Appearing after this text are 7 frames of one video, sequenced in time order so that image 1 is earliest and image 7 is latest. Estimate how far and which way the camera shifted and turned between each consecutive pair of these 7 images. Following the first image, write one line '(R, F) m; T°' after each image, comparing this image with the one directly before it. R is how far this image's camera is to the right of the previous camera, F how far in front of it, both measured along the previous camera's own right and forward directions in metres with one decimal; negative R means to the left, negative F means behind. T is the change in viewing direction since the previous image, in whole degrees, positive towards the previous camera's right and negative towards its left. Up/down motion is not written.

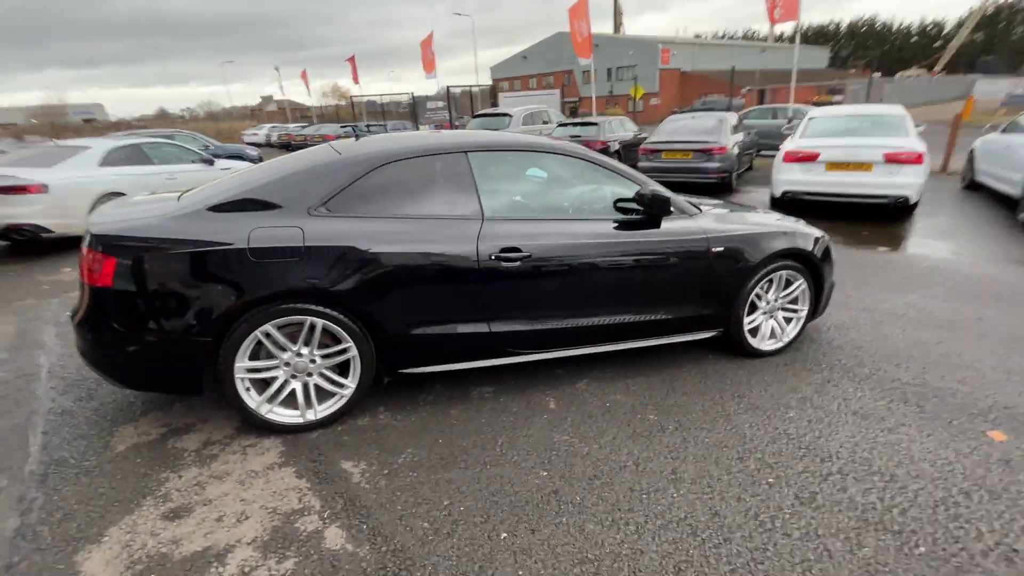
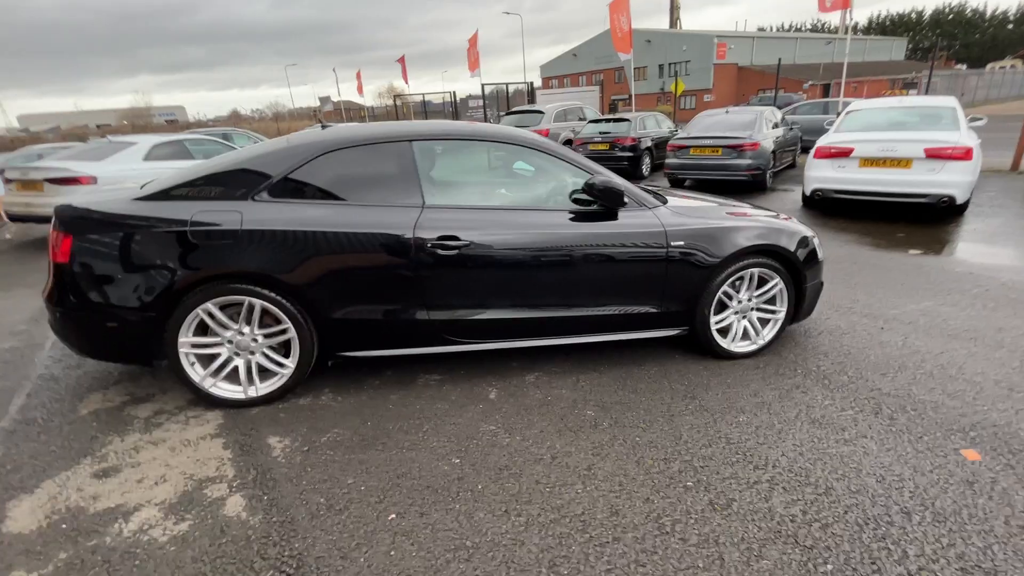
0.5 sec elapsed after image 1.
(+0.7, 0.0) m; -6°
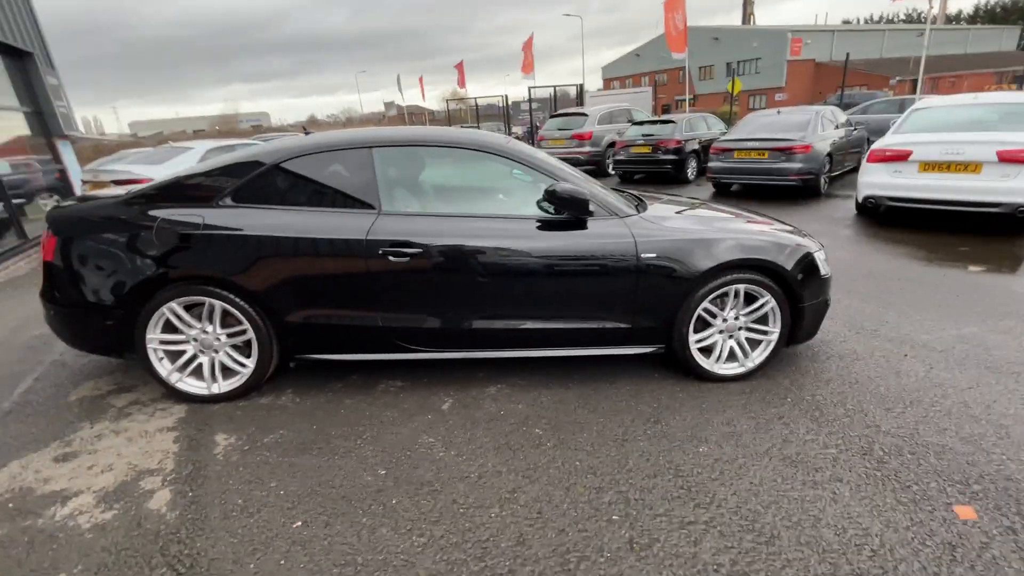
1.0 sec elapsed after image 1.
(+0.6, +0.1) m; -7°
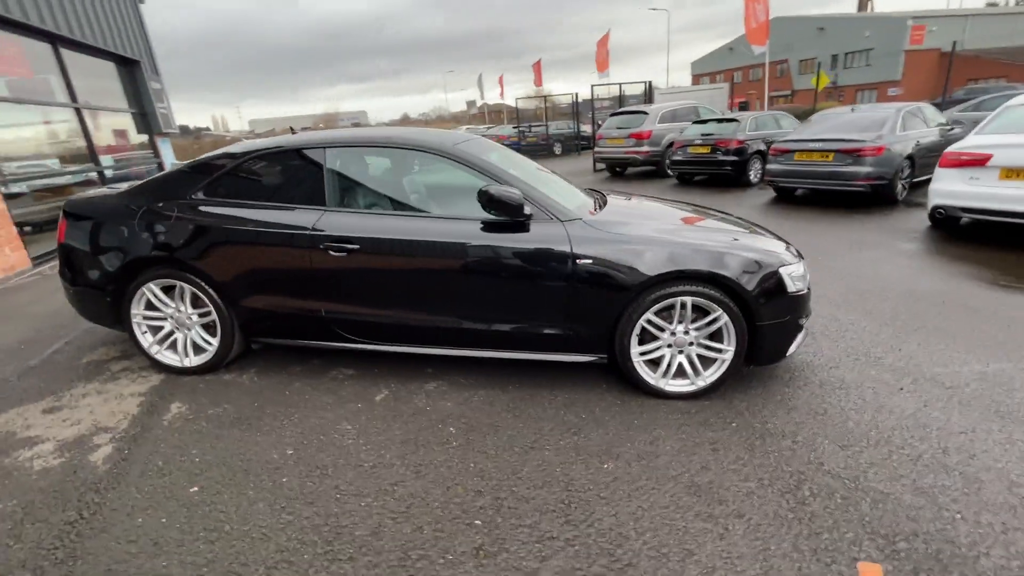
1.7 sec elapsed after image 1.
(+0.9, +0.1) m; -9°
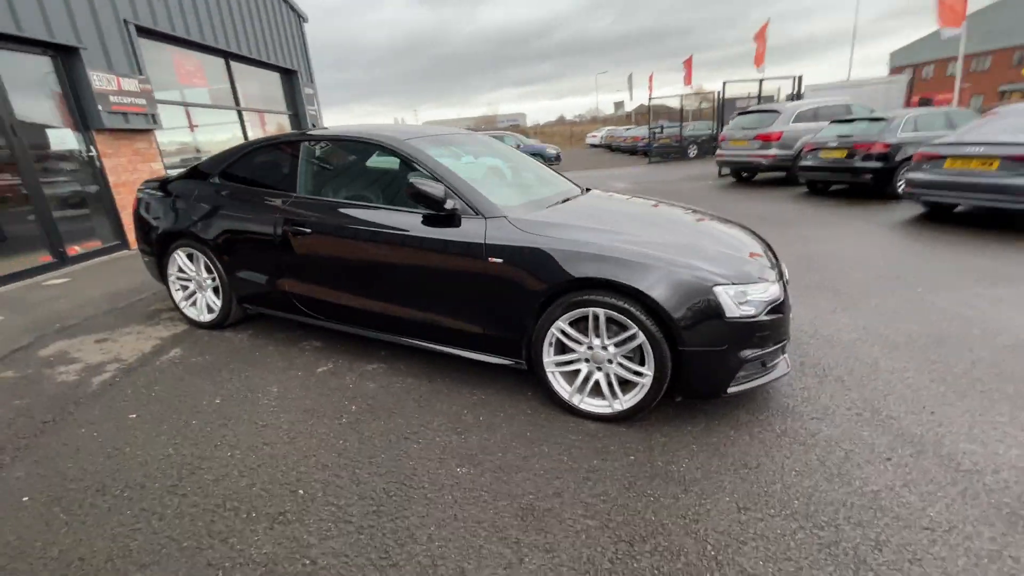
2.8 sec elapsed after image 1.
(+1.3, +0.2) m; -17°
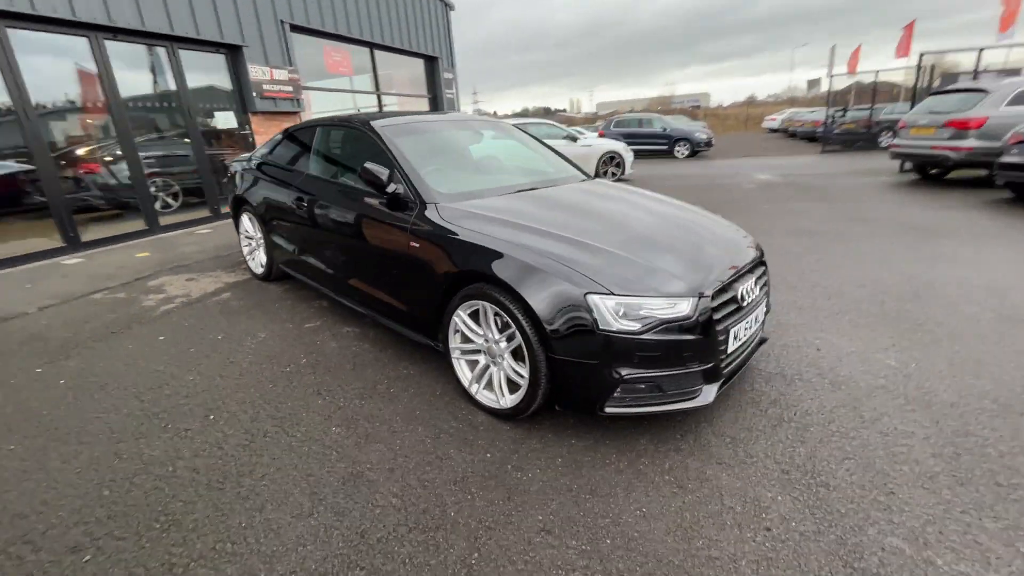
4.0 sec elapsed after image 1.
(+1.4, +0.2) m; -19°
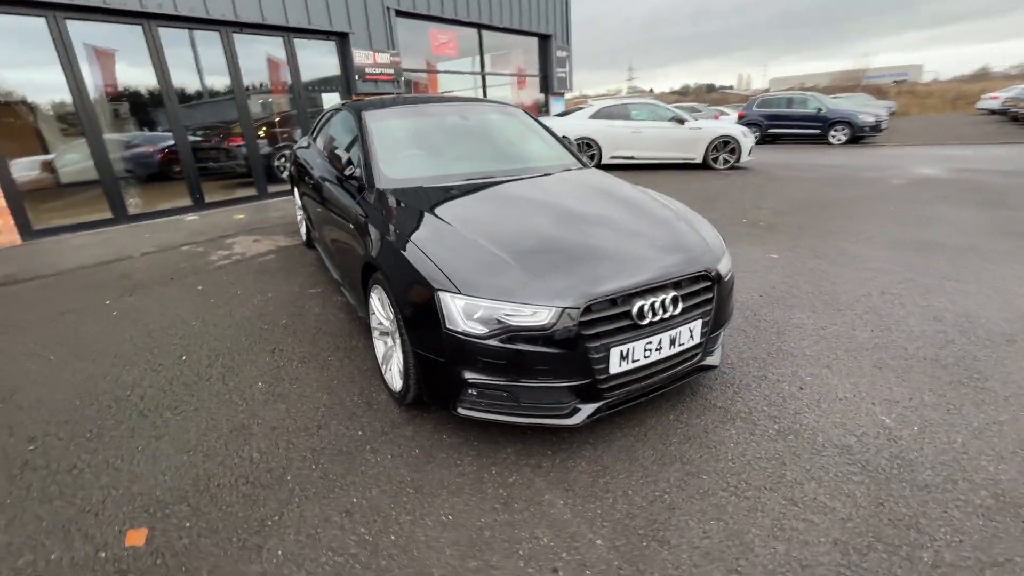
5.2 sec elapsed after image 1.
(+1.3, +0.2) m; -16°
